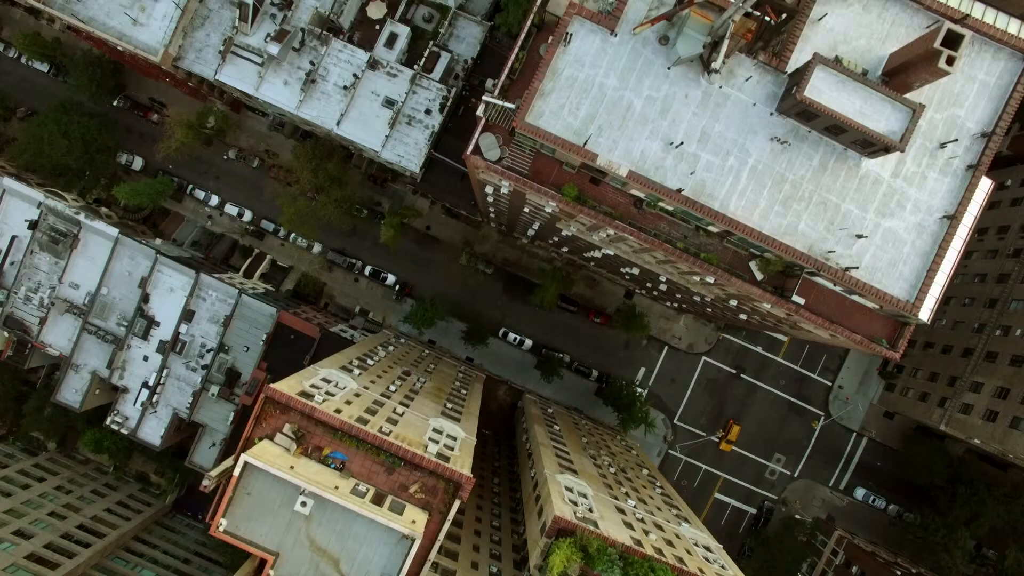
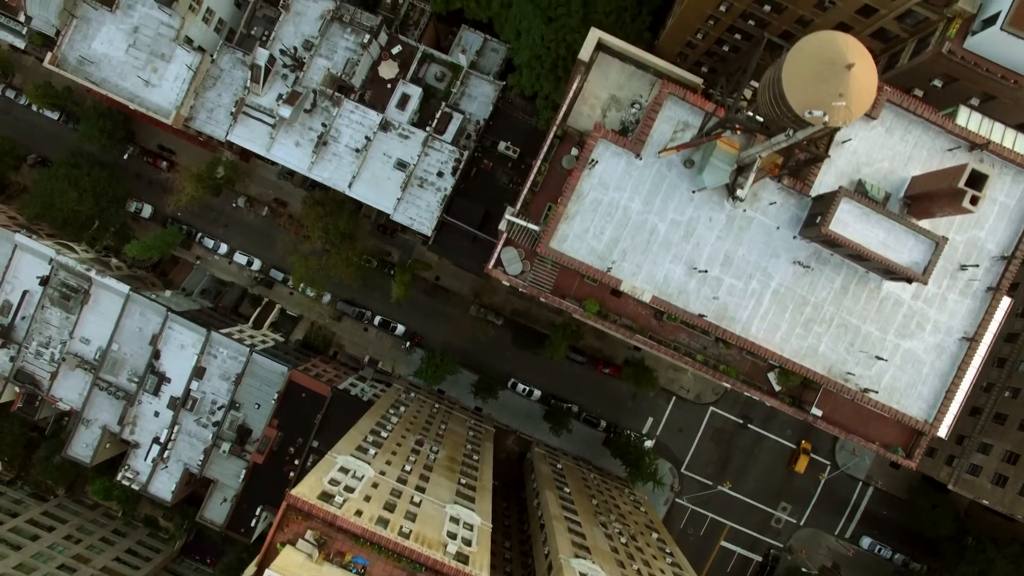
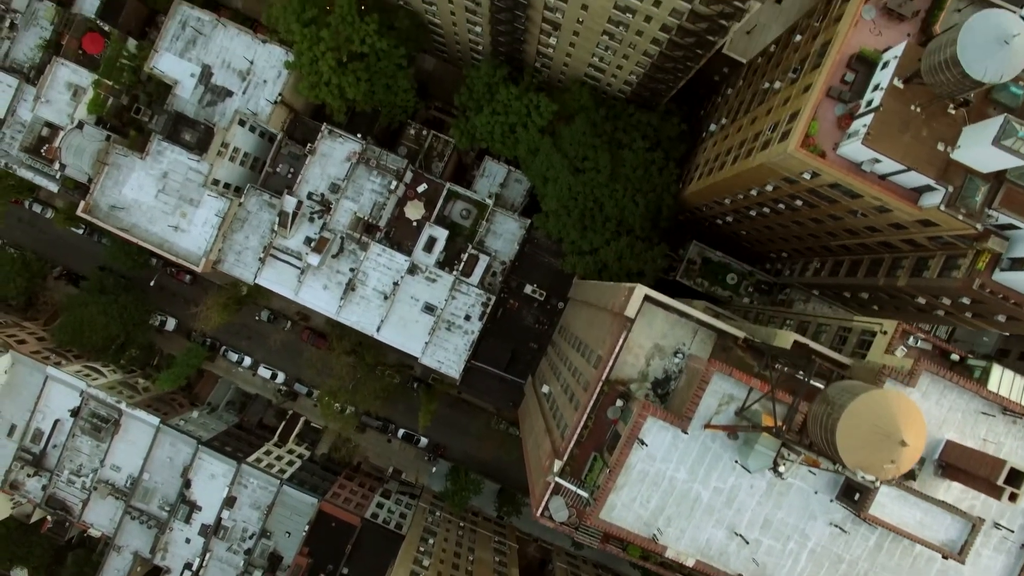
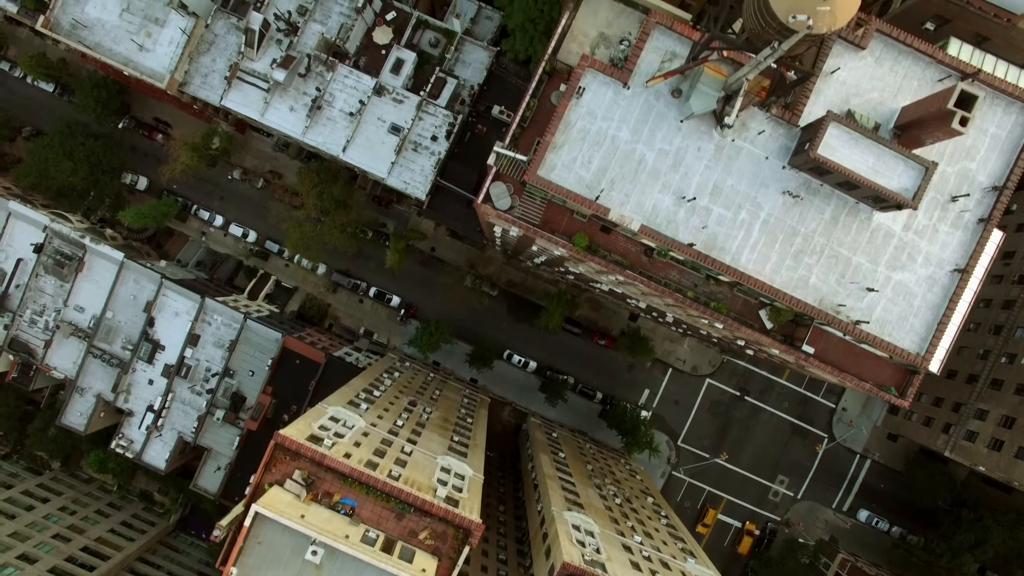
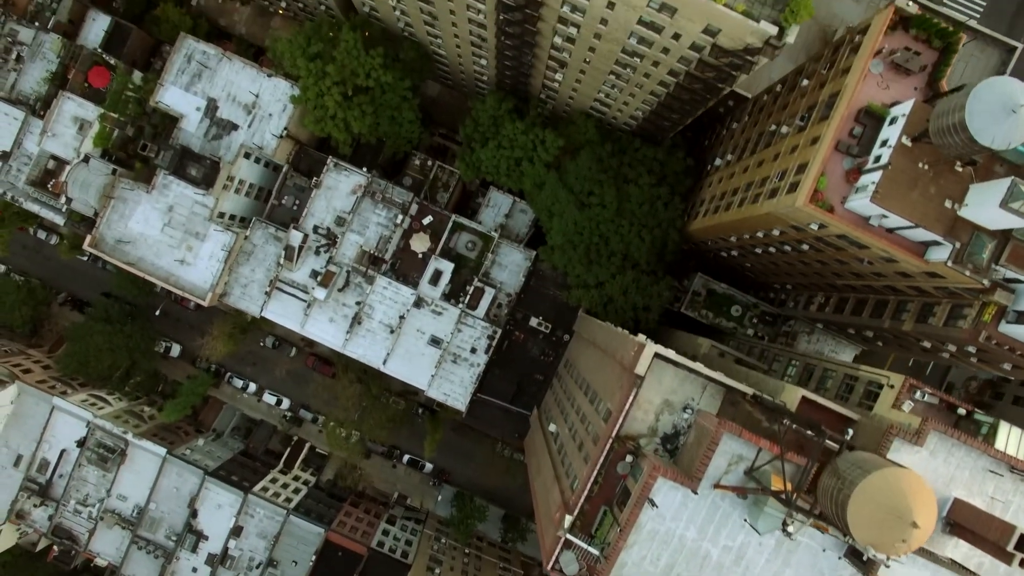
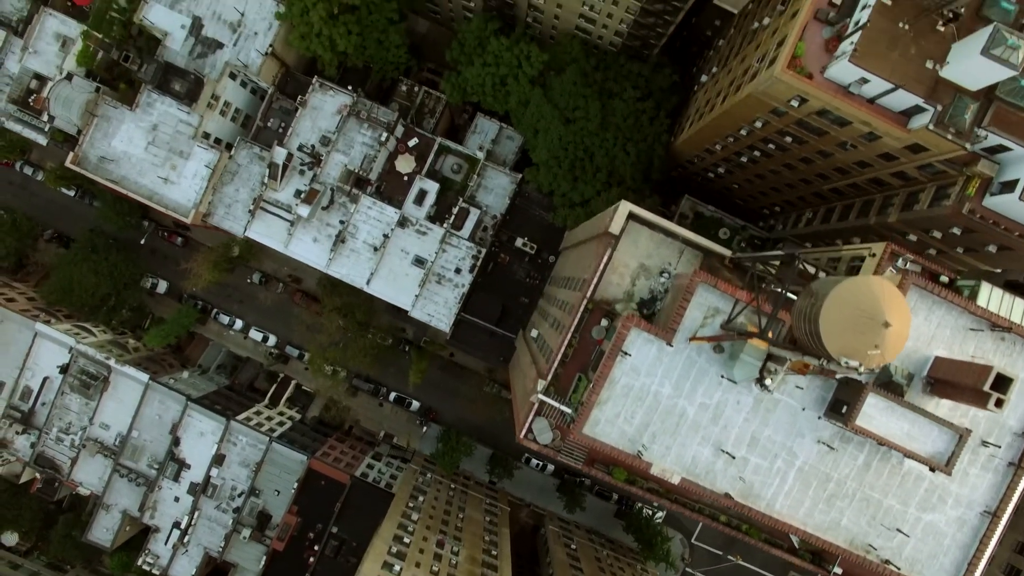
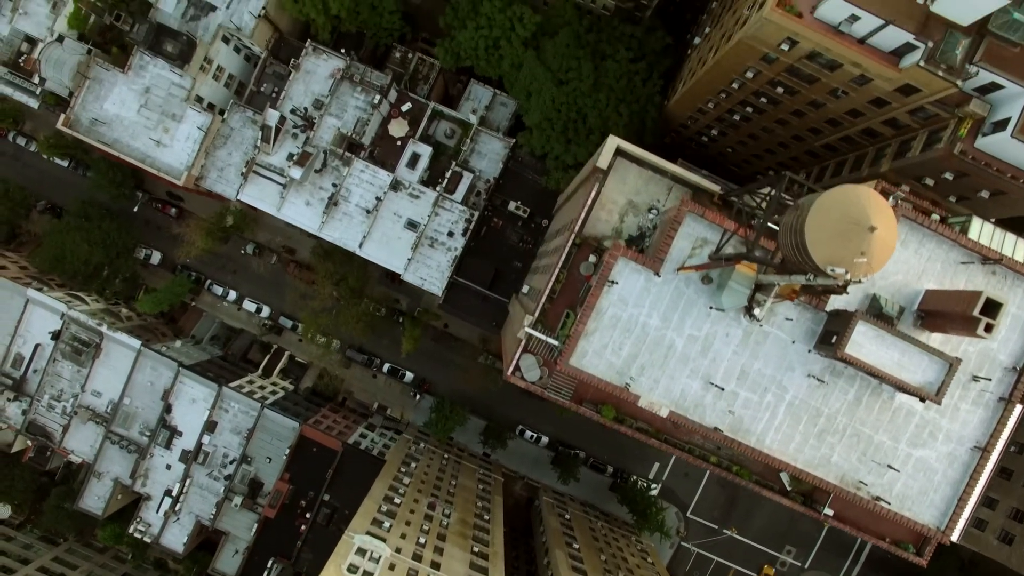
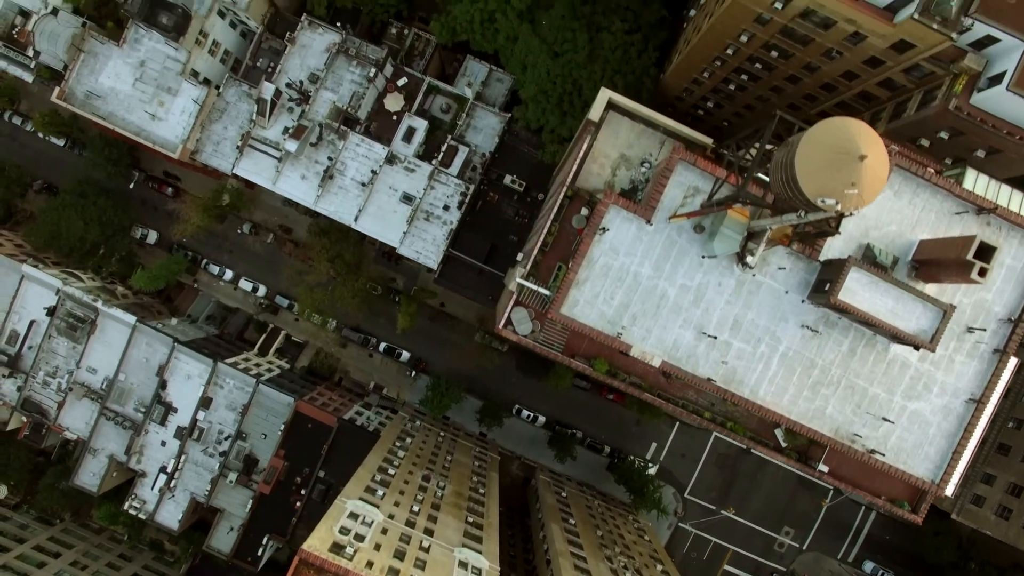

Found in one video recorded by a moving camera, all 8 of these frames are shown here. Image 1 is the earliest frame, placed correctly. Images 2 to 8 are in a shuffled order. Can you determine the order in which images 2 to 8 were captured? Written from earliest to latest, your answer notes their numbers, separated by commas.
4, 2, 8, 7, 6, 3, 5
